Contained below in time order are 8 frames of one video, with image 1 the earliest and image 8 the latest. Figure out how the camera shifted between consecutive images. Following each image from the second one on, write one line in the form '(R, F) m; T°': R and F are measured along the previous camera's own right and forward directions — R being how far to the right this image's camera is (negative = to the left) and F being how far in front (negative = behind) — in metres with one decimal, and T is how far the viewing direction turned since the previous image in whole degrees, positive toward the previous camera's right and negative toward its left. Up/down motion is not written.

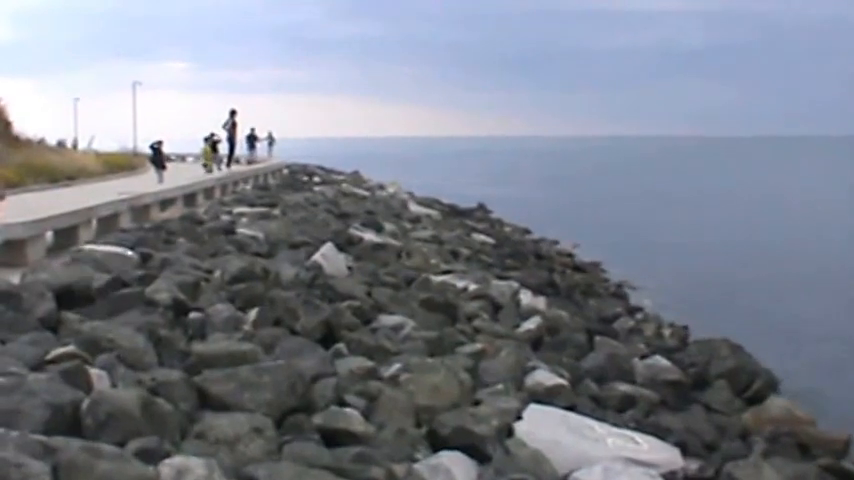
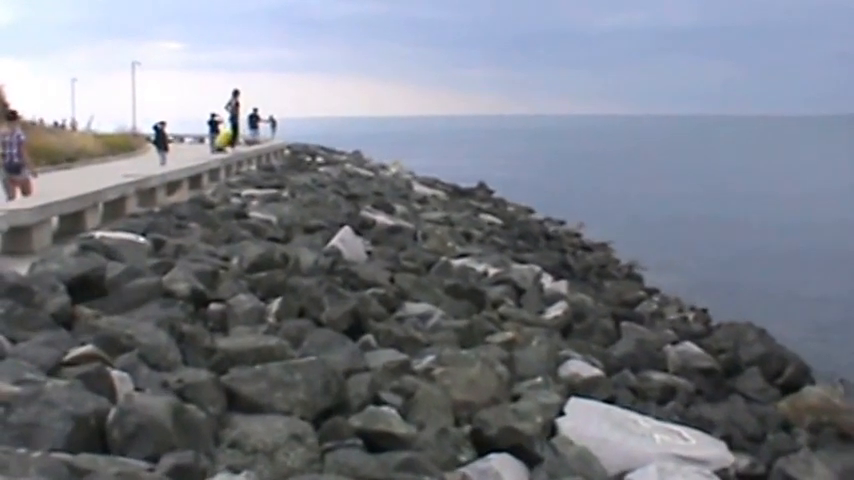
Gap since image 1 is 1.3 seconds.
(-0.2, +0.5) m; 0°
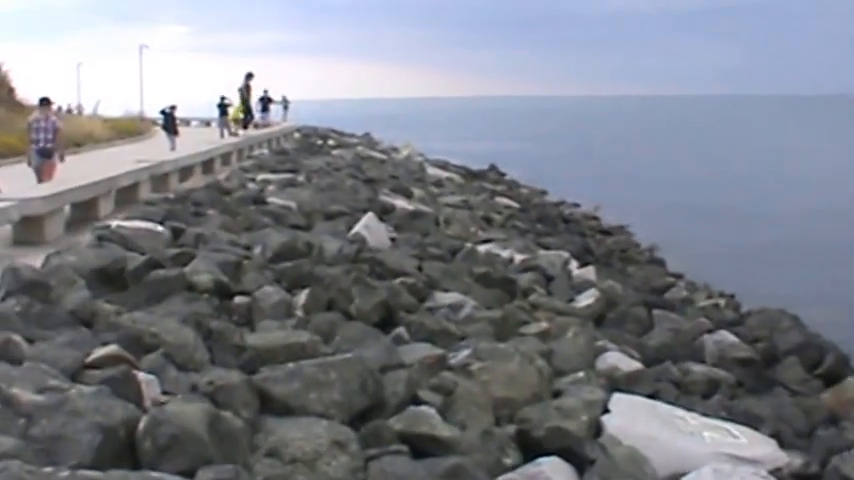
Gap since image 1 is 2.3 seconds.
(-0.1, +0.4) m; 0°
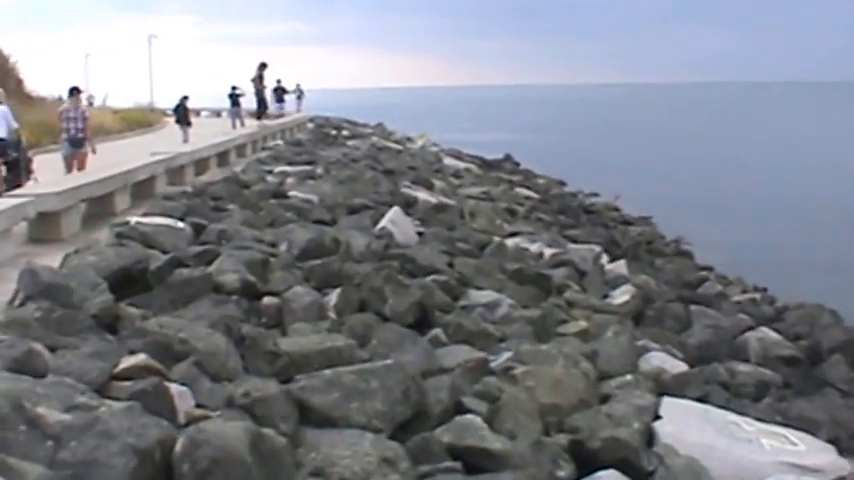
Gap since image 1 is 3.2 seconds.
(-0.1, +0.4) m; 0°
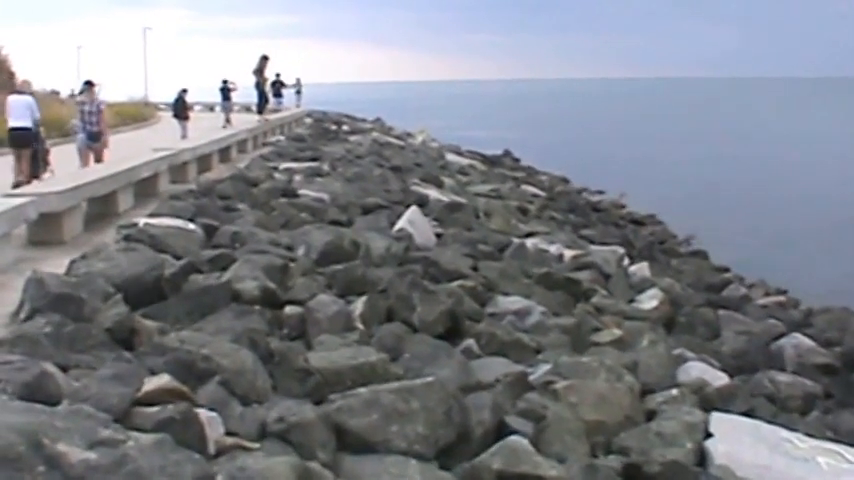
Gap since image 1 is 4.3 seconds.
(-0.2, +0.5) m; 0°
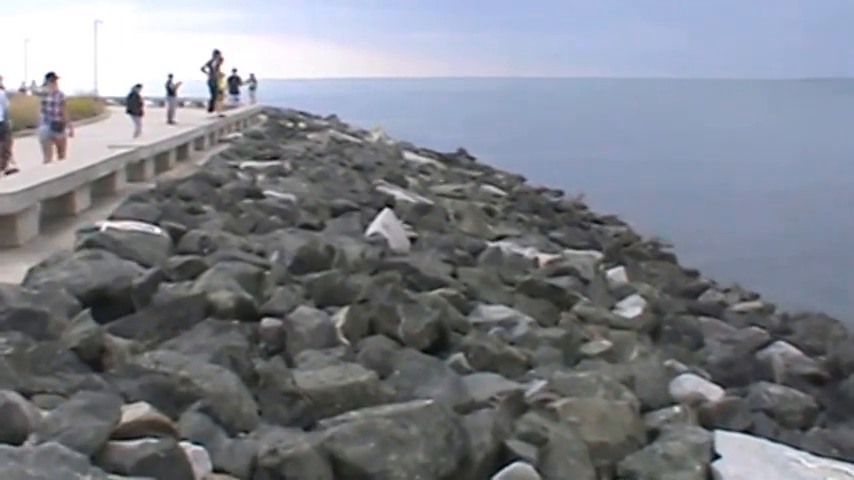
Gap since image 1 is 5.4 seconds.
(-0.2, +0.4) m; +2°
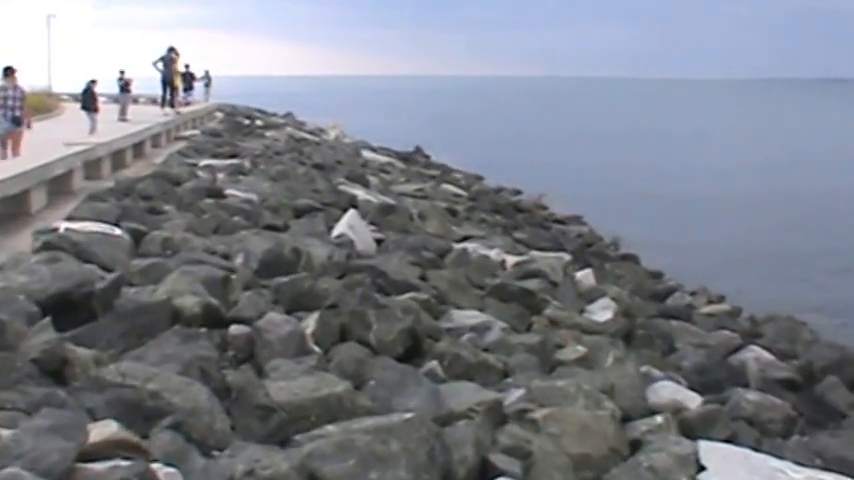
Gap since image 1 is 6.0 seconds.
(-0.1, +0.2) m; +2°
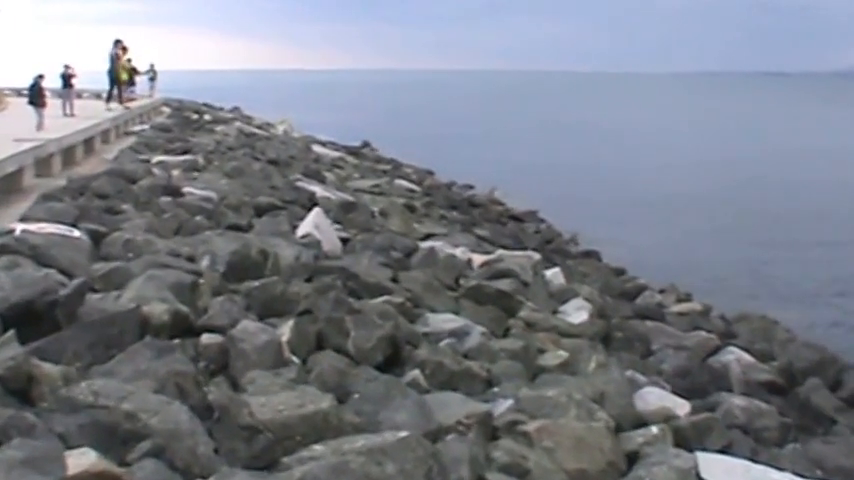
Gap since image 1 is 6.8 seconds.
(-0.1, +0.3) m; +2°
